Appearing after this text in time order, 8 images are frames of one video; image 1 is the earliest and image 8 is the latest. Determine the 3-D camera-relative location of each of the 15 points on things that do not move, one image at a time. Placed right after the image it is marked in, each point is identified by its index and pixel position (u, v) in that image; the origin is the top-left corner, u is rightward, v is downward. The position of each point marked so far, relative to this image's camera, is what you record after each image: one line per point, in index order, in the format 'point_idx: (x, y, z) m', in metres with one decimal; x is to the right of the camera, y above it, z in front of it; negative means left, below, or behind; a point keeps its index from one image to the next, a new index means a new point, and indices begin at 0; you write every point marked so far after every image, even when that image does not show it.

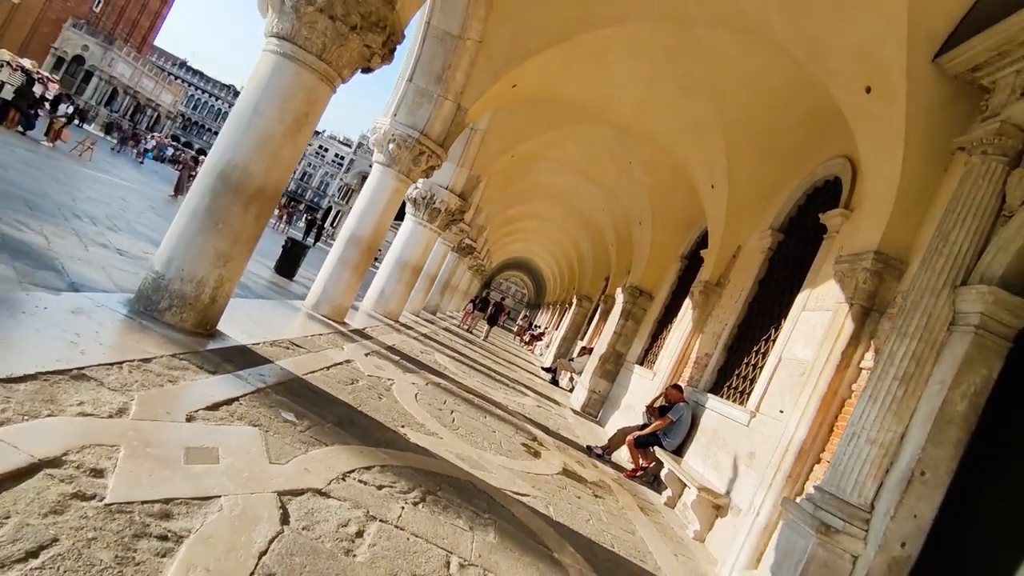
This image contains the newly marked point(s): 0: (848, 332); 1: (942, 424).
0: (+2.3, -0.3, +4.4) m
1: (+2.3, -0.7, +3.4) m
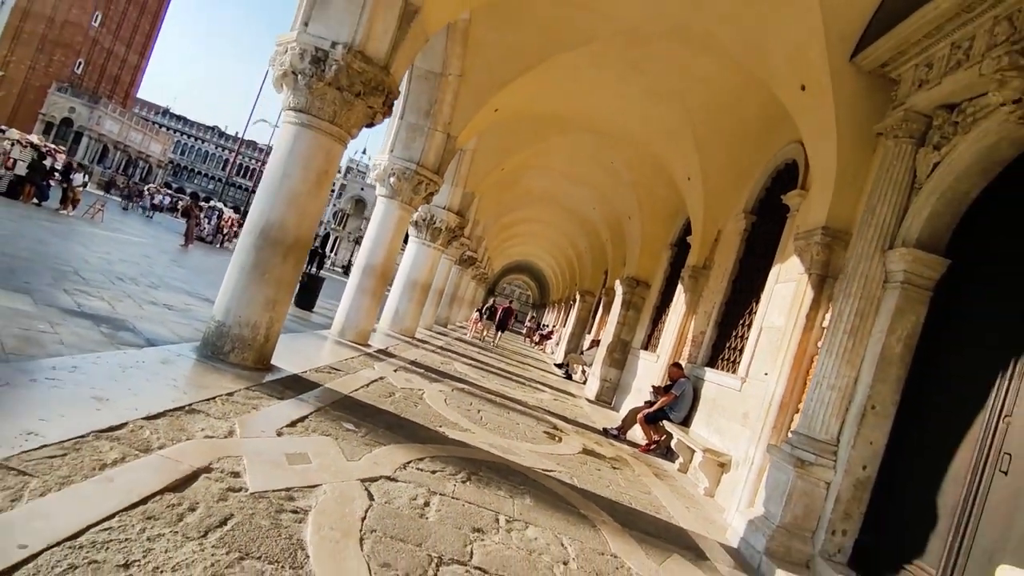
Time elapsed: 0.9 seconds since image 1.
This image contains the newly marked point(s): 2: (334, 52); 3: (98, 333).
0: (+2.4, -0.1, +5.1) m
1: (+2.4, -0.5, +4.1) m
2: (-1.3, +1.8, +4.7) m
3: (-3.2, -0.3, +4.8) m
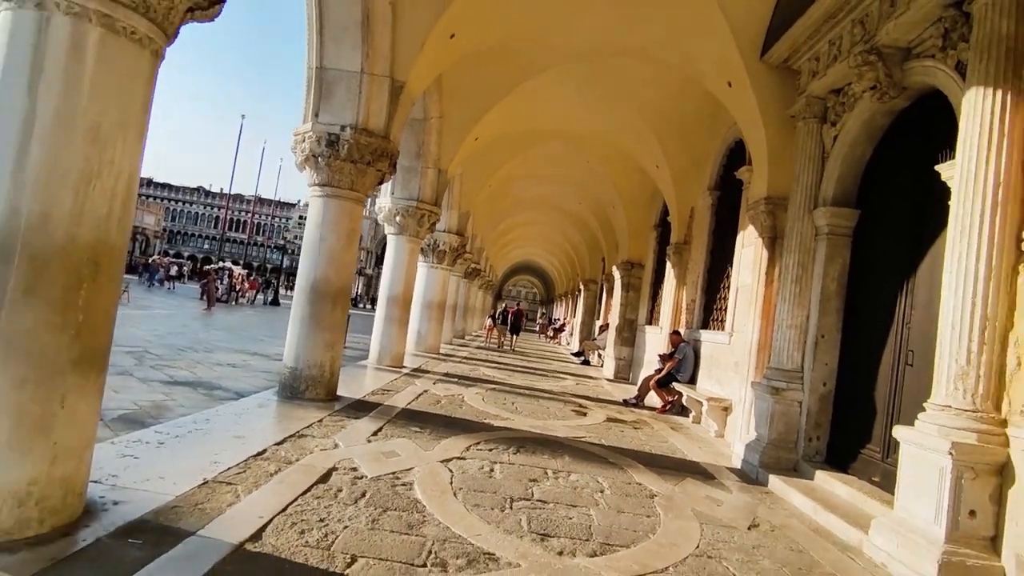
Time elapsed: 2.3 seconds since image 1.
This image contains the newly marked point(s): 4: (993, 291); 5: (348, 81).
0: (+2.5, +0.3, +6.2) m
1: (+2.6, -0.1, +5.1) m
2: (-1.6, +1.4, +5.8) m
3: (-2.9, -1.0, +5.9) m
4: (+2.4, 0.0, +3.1) m
5: (-1.5, +2.0, +5.8) m
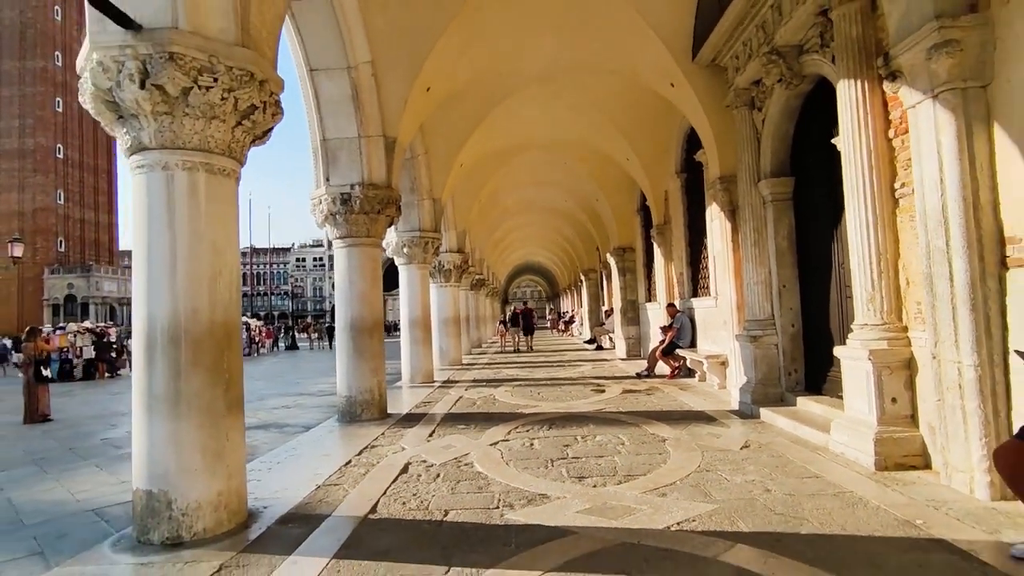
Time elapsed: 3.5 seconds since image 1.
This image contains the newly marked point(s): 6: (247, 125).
0: (+2.5, +0.7, +7.1) m
1: (+2.6, +0.3, +6.1) m
2: (-1.7, +1.1, +6.8) m
3: (-2.6, -1.6, +6.9) m
4: (+2.4, +0.4, +4.1) m
5: (-1.8, +1.6, +6.8) m
6: (-1.5, +0.9, +3.6) m
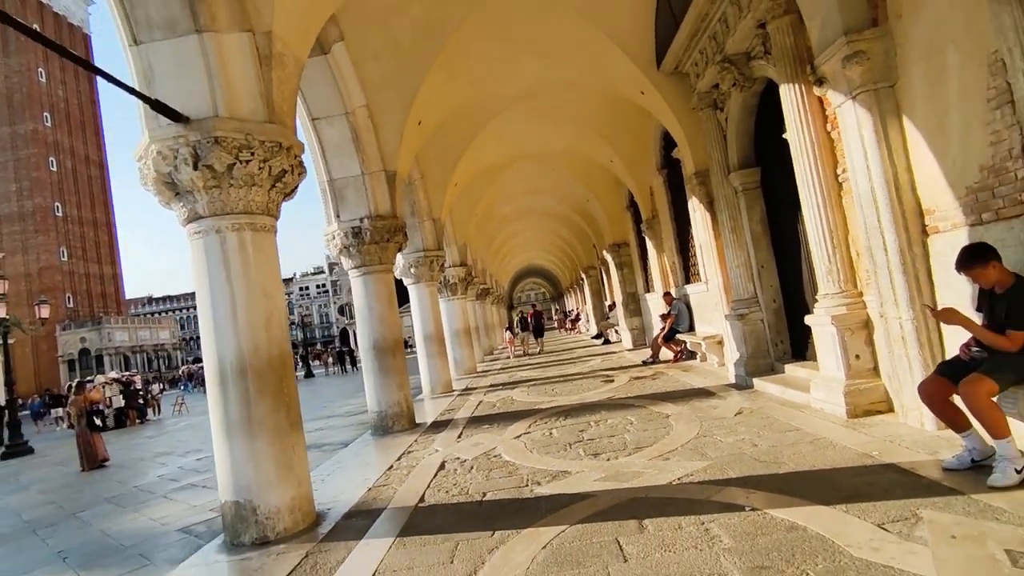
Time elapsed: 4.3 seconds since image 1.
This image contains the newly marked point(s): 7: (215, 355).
0: (+2.4, +0.9, +7.8) m
1: (+2.6, +0.5, +6.7) m
2: (-1.8, +0.8, +7.5) m
3: (-2.4, -2.0, +7.5) m
4: (+2.4, +0.6, +4.7) m
5: (-1.9, +1.3, +7.5) m
6: (-1.6, +0.7, +4.2) m
7: (-1.9, -0.4, +3.9) m
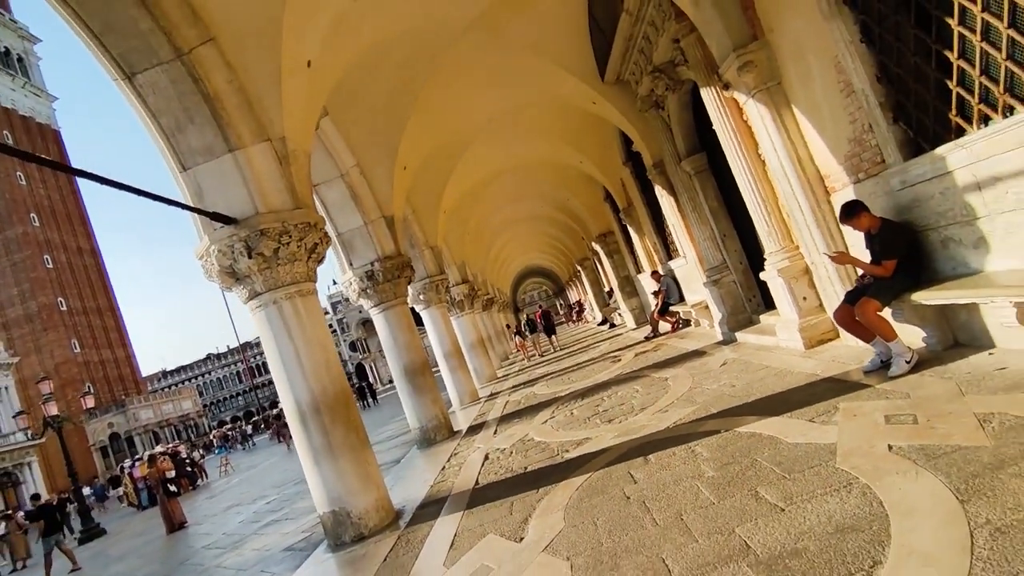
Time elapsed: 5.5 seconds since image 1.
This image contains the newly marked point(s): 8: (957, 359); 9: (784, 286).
0: (+2.2, +1.2, +8.8) m
1: (+2.5, +0.9, +7.7) m
2: (-1.9, +0.3, +8.5) m
3: (-1.9, -2.5, +8.5) m
4: (+2.3, +0.9, +5.7) m
5: (-2.1, +0.8, +8.5) m
6: (-1.6, +0.3, +5.2) m
7: (-1.7, -0.9, +4.9) m
8: (+2.6, -0.4, +3.6) m
9: (+2.4, 0.0, +5.6) m
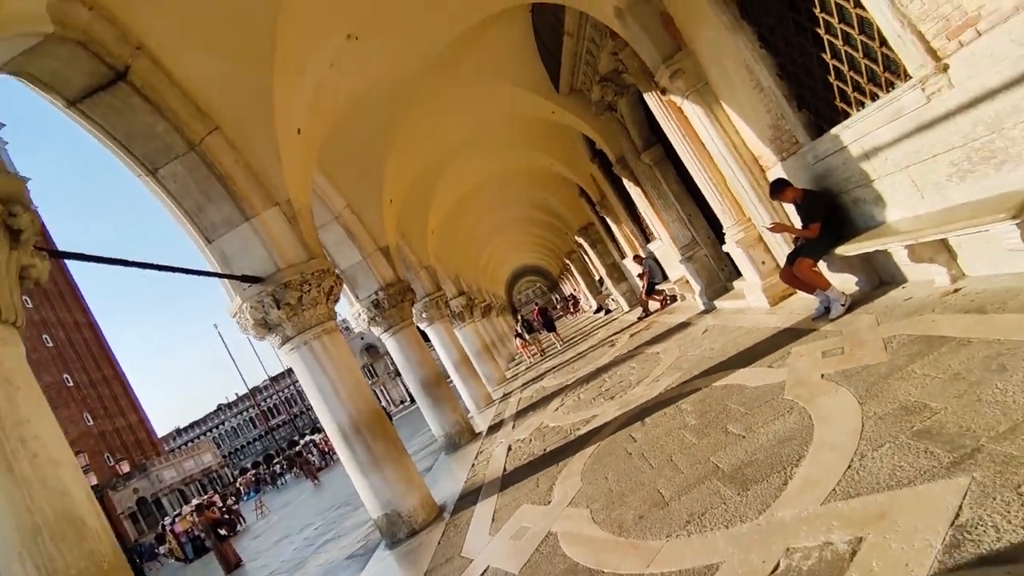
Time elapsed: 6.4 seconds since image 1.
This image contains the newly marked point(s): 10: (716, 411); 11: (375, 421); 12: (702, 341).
0: (+1.9, +1.5, +9.5) m
1: (+2.3, +1.2, +8.5) m
2: (-2.0, -0.1, +9.2) m
3: (-1.5, -2.9, +9.2) m
4: (+2.0, +1.2, +6.5) m
5: (-2.2, +0.3, +9.2) m
6: (-1.7, -0.1, +5.9) m
7: (-1.6, -1.2, +5.6) m
8: (+2.6, -0.1, +4.3) m
9: (+2.4, +0.3, +6.4) m
10: (+1.3, -0.8, +4.0) m
11: (-1.3, -1.2, +5.7) m
12: (+2.0, -0.6, +6.6) m
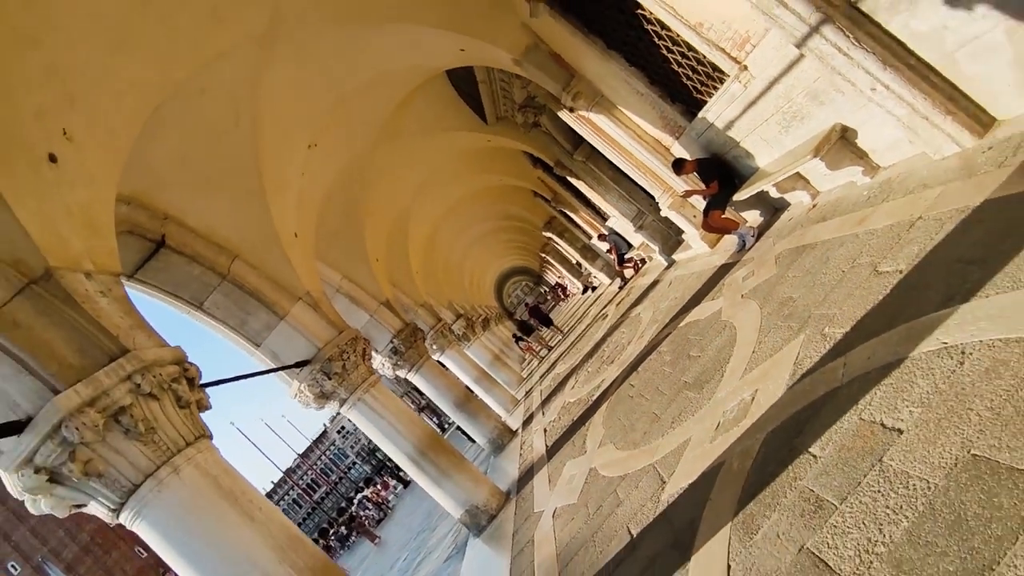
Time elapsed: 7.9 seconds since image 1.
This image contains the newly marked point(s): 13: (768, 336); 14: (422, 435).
0: (+1.2, +1.8, +10.8) m
1: (+1.6, +1.7, +9.8) m
2: (-2.0, -0.9, +10.4) m
3: (-0.7, -3.4, +10.5) m
4: (+1.5, +1.6, +7.8) m
5: (-2.4, -0.6, +10.4) m
6: (-1.7, -0.8, +7.2) m
7: (-1.2, -1.8, +6.9) m
8: (+2.4, +0.6, +5.7) m
9: (+2.0, +0.9, +7.7) m
10: (+1.4, -0.5, +5.3) m
11: (-0.9, -1.7, +6.9) m
12: (+2.0, -0.1, +7.9) m
13: (+1.5, -0.3, +3.6) m
14: (-1.0, -1.7, +6.9) m
